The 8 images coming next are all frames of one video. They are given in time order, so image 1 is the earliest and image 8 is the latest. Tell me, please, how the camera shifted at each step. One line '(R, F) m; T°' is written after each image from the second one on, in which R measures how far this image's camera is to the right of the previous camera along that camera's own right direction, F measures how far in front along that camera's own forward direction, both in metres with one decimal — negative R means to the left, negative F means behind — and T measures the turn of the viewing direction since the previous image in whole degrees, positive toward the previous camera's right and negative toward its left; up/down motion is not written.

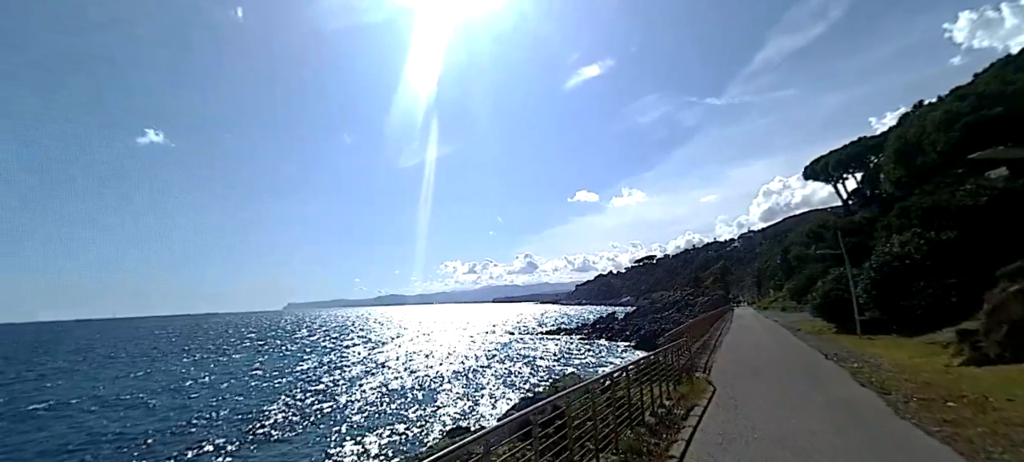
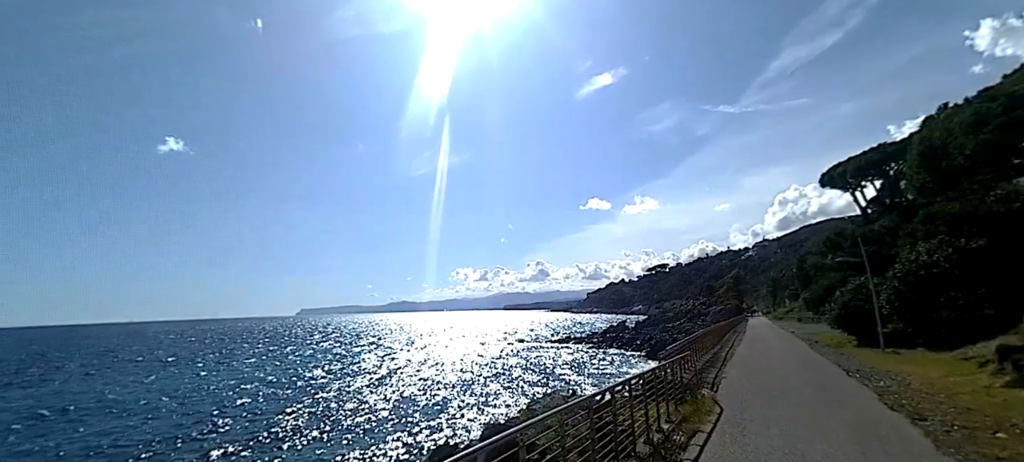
(+0.3, +0.5) m; -2°
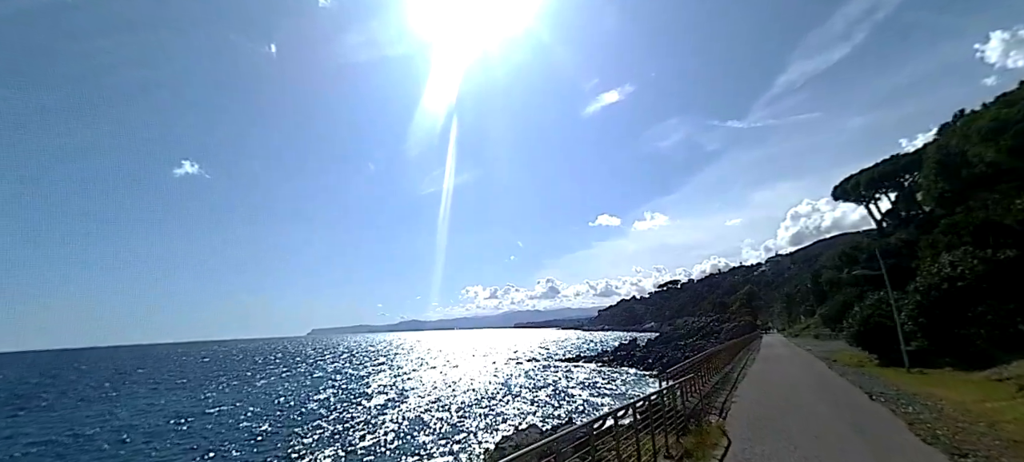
(+0.3, +0.4) m; -1°
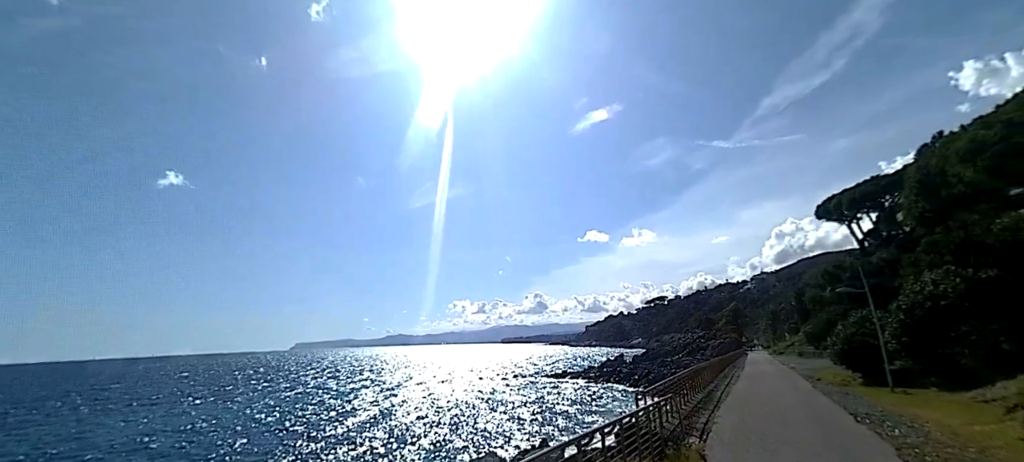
(+0.3, +0.3) m; +2°
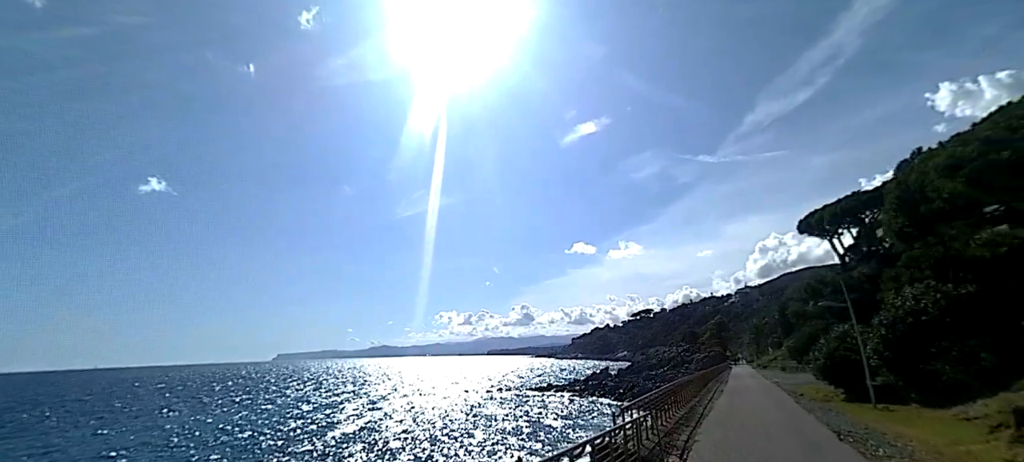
(+0.2, +0.3) m; +2°
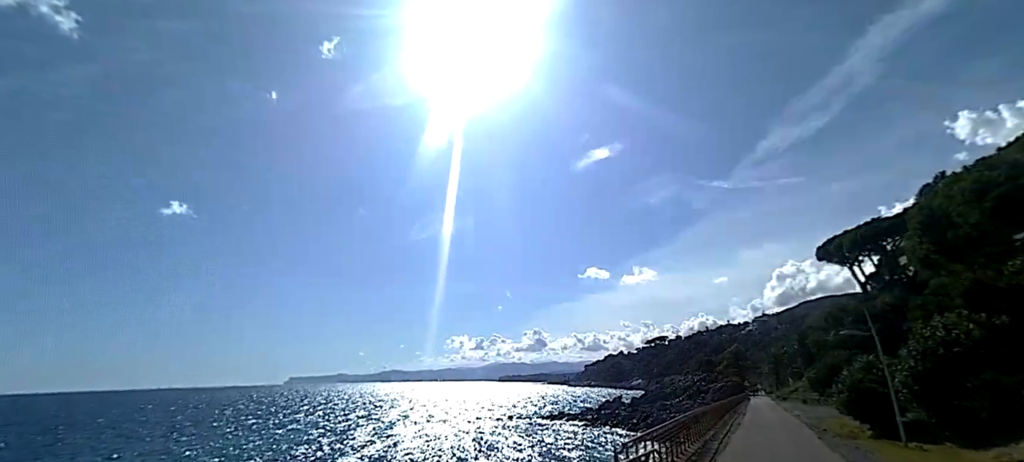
(+0.2, +0.2) m; -2°
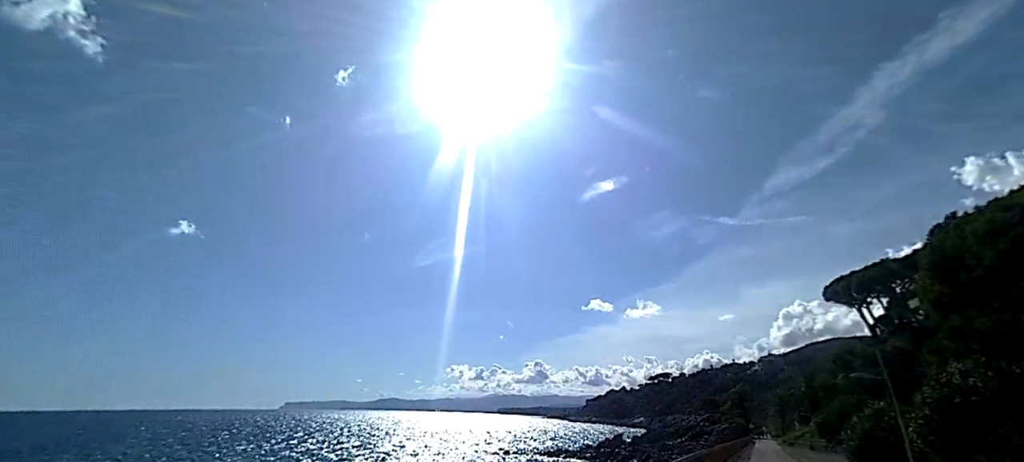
(+0.2, +0.2) m; -1°
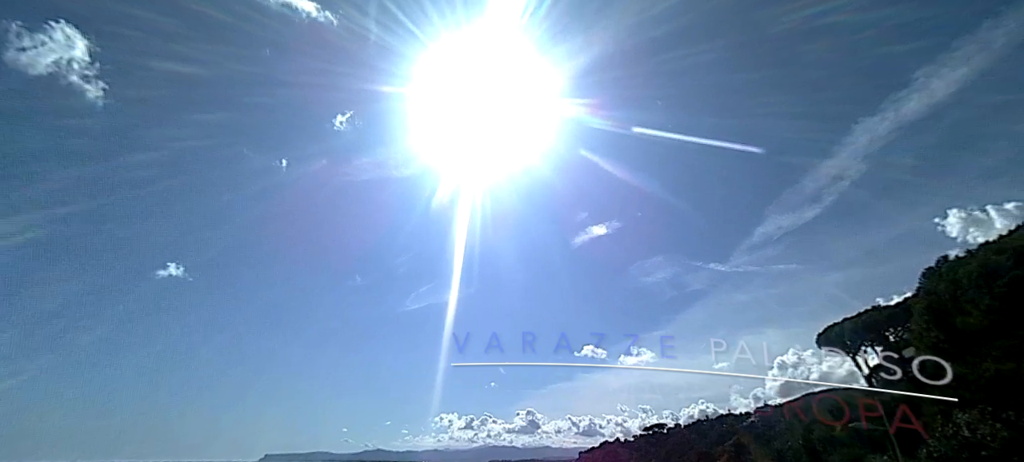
(+0.5, +0.5) m; +1°
